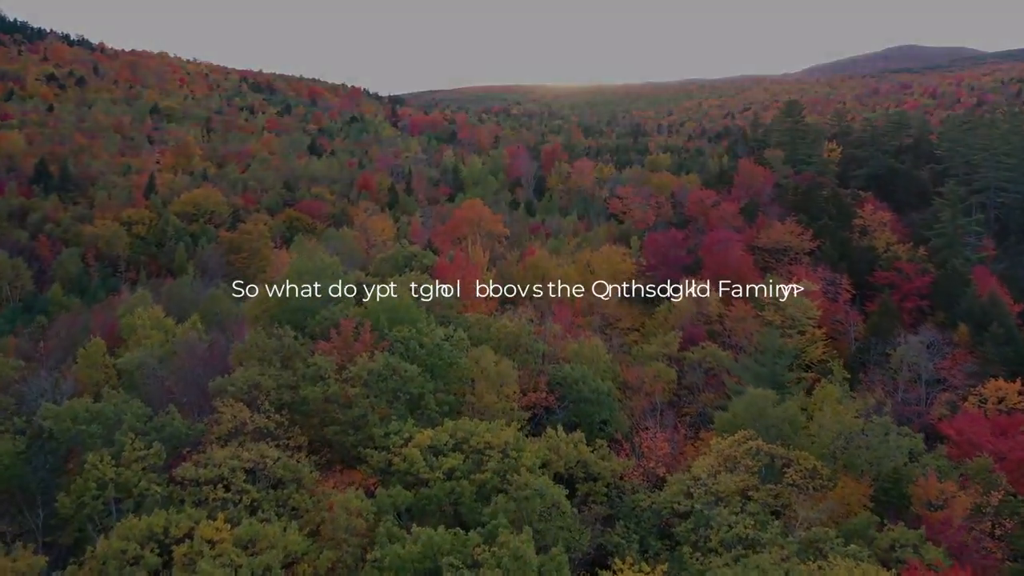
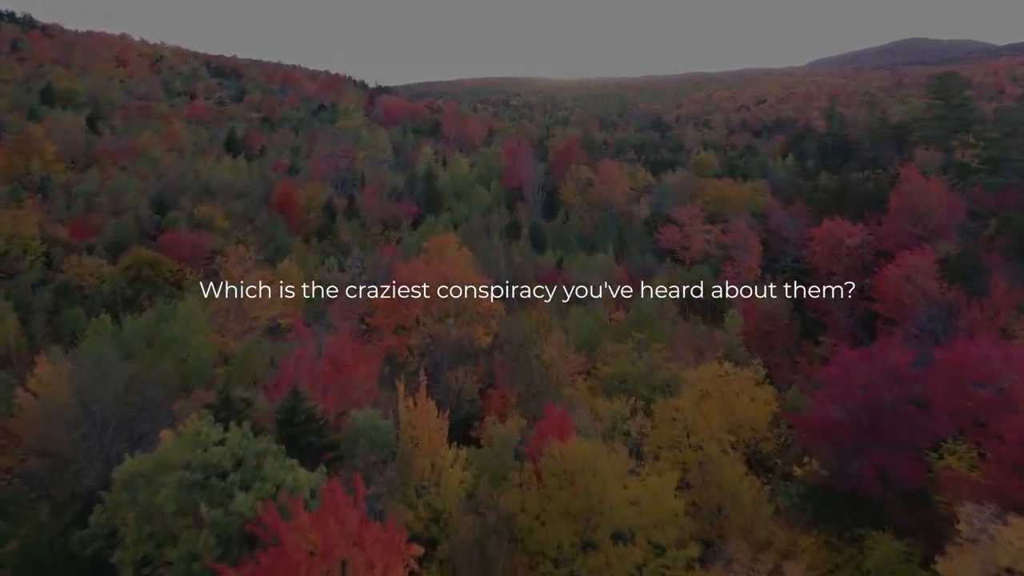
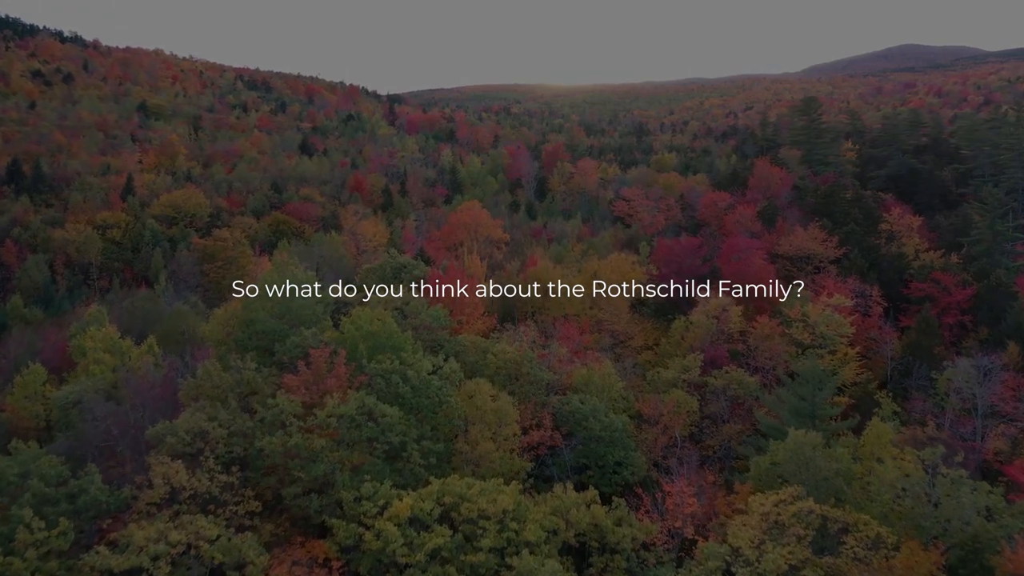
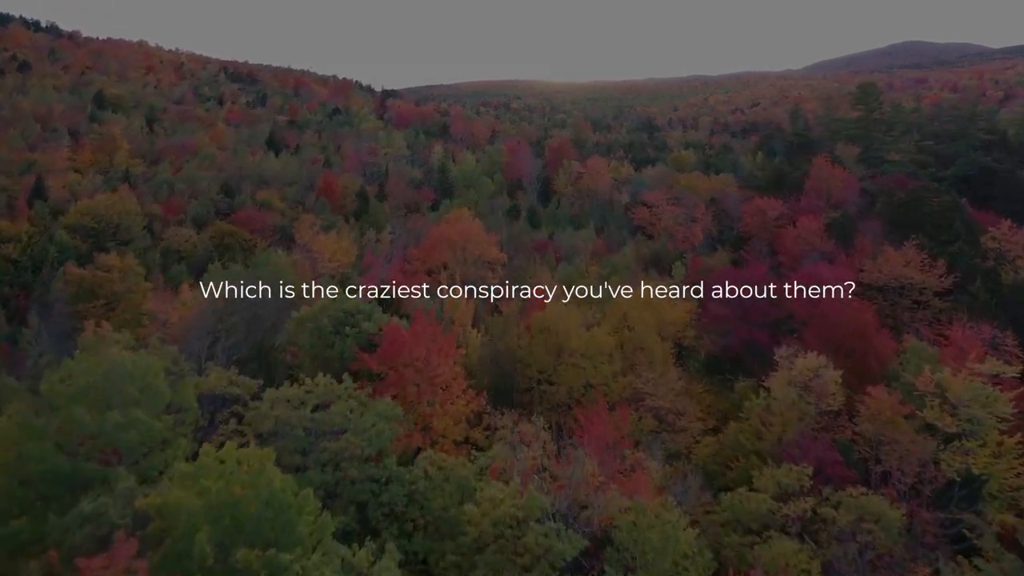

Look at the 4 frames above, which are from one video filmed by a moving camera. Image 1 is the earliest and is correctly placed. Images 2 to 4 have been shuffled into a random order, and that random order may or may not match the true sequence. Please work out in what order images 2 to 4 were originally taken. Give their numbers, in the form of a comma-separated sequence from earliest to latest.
3, 4, 2
